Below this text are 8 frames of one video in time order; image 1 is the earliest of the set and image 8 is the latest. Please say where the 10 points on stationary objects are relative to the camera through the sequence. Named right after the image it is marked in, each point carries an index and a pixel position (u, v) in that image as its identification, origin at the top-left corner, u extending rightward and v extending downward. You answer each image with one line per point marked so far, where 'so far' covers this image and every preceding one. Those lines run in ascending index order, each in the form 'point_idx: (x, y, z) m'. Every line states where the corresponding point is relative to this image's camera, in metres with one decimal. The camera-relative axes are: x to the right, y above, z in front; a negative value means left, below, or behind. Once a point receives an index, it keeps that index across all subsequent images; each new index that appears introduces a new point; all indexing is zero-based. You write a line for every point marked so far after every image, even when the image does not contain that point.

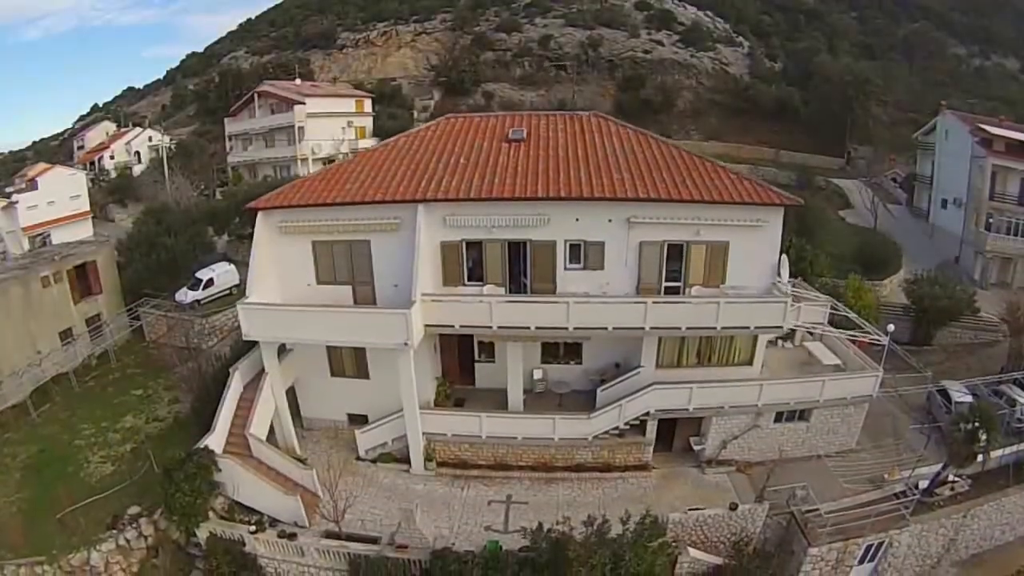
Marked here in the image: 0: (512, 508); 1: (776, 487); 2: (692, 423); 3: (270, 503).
0: (0.0, -5.4, +17.2) m
1: (+7.6, -5.7, +19.3) m
2: (+5.2, -3.6, +19.7) m
3: (-6.4, -5.6, +17.3) m
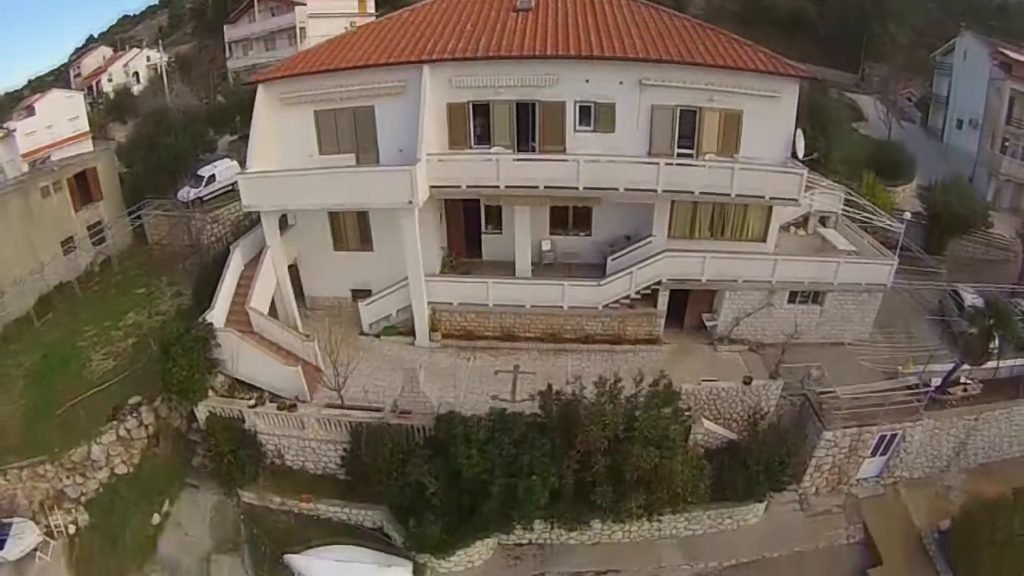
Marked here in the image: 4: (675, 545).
0: (+0.2, -2.1, +16.8) m
1: (+7.8, -2.2, +18.9) m
2: (+5.4, -0.2, +19.1) m
3: (-6.2, -2.3, +17.0) m
4: (+4.2, -6.5, +17.2) m
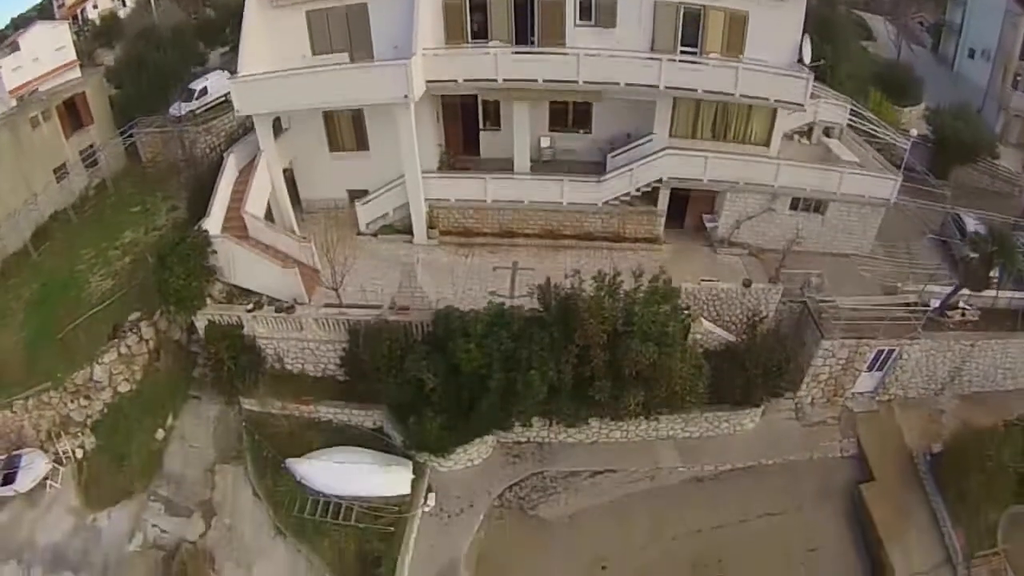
0: (+0.2, +0.4, +16.7) m
1: (+7.7, +0.4, +18.8) m
2: (+5.3, +2.5, +18.9) m
3: (-6.2, +0.2, +16.9) m
4: (+4.1, -3.9, +17.4) m
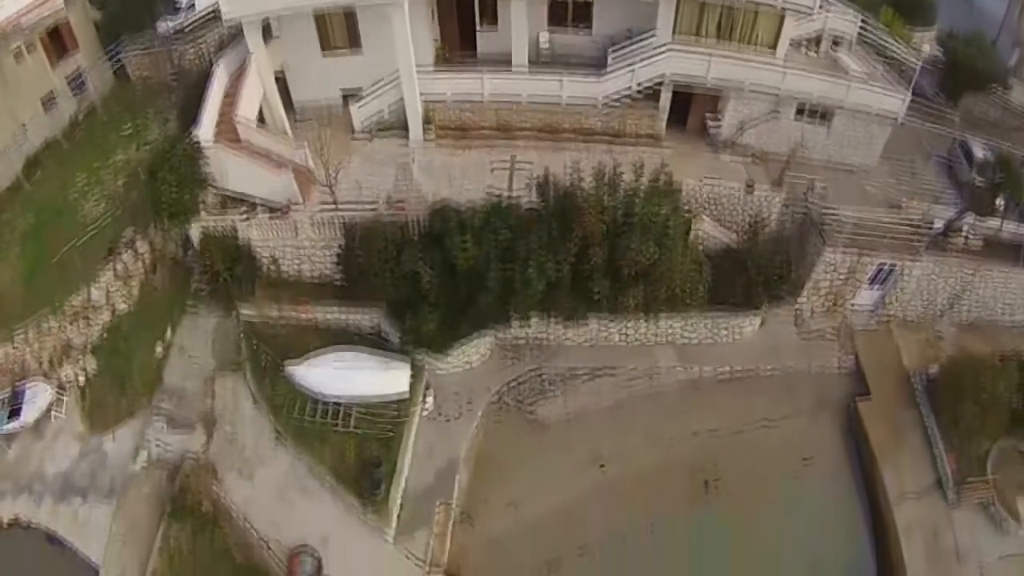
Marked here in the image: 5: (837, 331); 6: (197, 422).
0: (+0.1, +2.8, +16.4) m
1: (+7.7, +2.9, +18.5) m
2: (+5.3, +5.0, +18.5) m
3: (-6.3, +2.6, +16.6) m
4: (+4.1, -1.5, +17.4) m
5: (+9.0, -1.2, +18.6) m
6: (-7.8, -3.4, +16.9) m
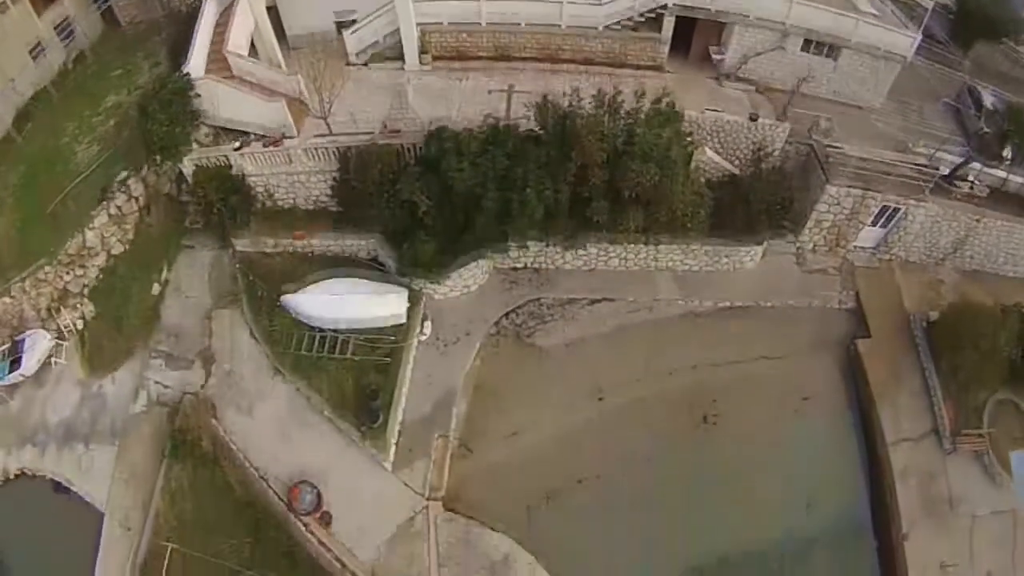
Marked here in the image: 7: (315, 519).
0: (+0.1, +4.4, +16.0) m
1: (+7.7, +4.6, +18.1) m
2: (+5.2, +6.6, +18.0) m
3: (-6.3, +4.2, +16.2) m
4: (+4.0, +0.1, +17.2) m
5: (+8.9, +0.5, +18.4) m
6: (-7.9, -1.8, +16.8) m
7: (-4.5, -5.3, +15.3) m
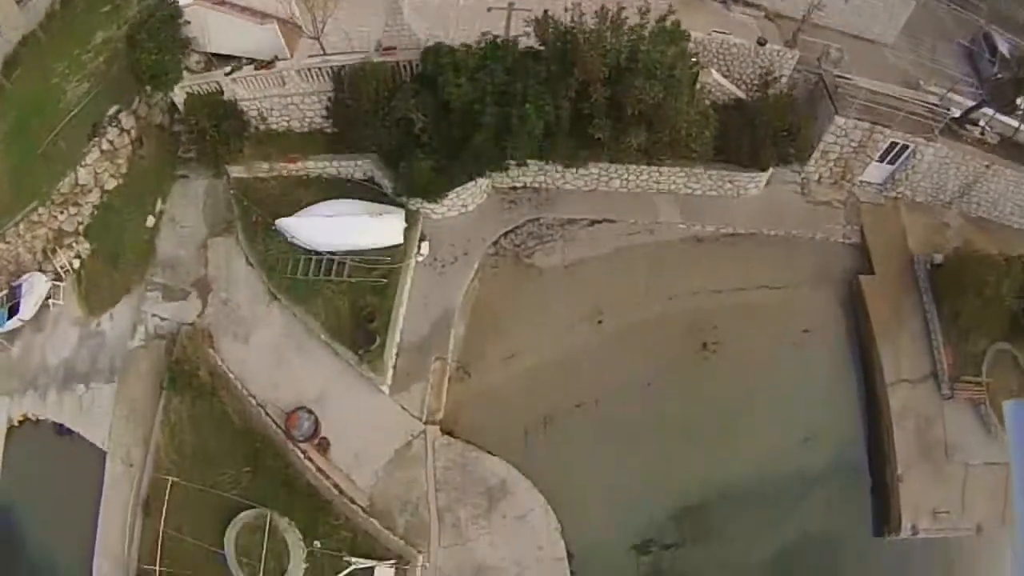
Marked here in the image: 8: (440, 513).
0: (+0.1, +6.1, +15.5) m
1: (+7.6, +6.4, +17.6) m
2: (+5.2, +8.4, +17.4) m
3: (-6.3, +5.9, +15.7) m
4: (+4.0, +1.9, +16.9) m
5: (+8.9, +2.3, +18.1) m
6: (-7.9, 0.0, +16.5) m
7: (-4.5, -3.5, +15.3) m
8: (-1.6, -5.0, +15.3) m
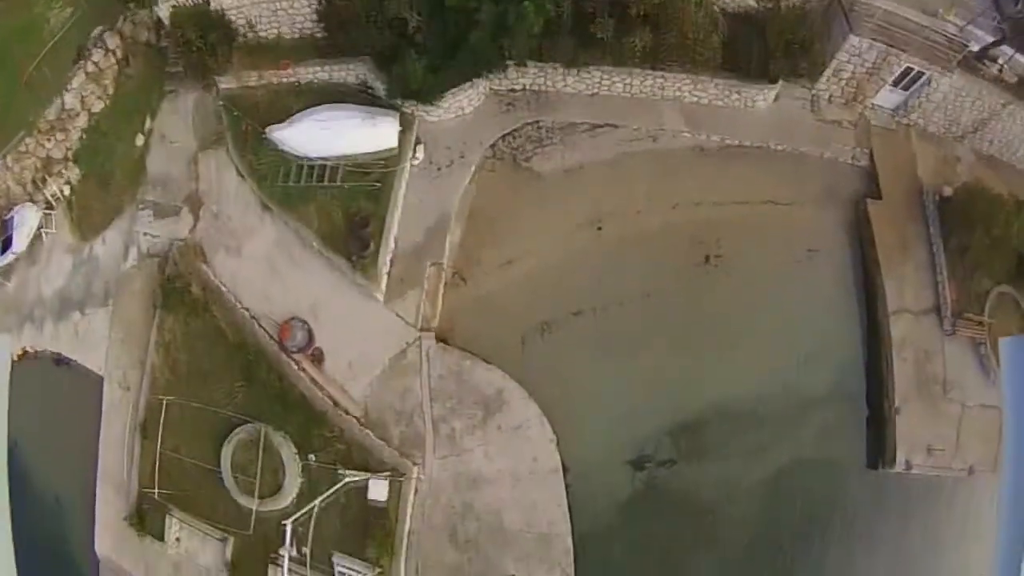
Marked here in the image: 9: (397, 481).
0: (+0.1, +8.1, +14.8) m
1: (+7.7, +8.4, +16.9) m
2: (+5.3, +10.5, +16.5) m
3: (-6.3, +8.0, +15.0) m
4: (+4.0, +3.9, +16.4) m
5: (+8.9, +4.4, +17.5) m
6: (-7.9, +2.1, +16.1) m
7: (-4.6, -1.5, +15.0) m
8: (-1.7, -3.0, +15.2) m
9: (-2.7, -4.2, +14.8) m
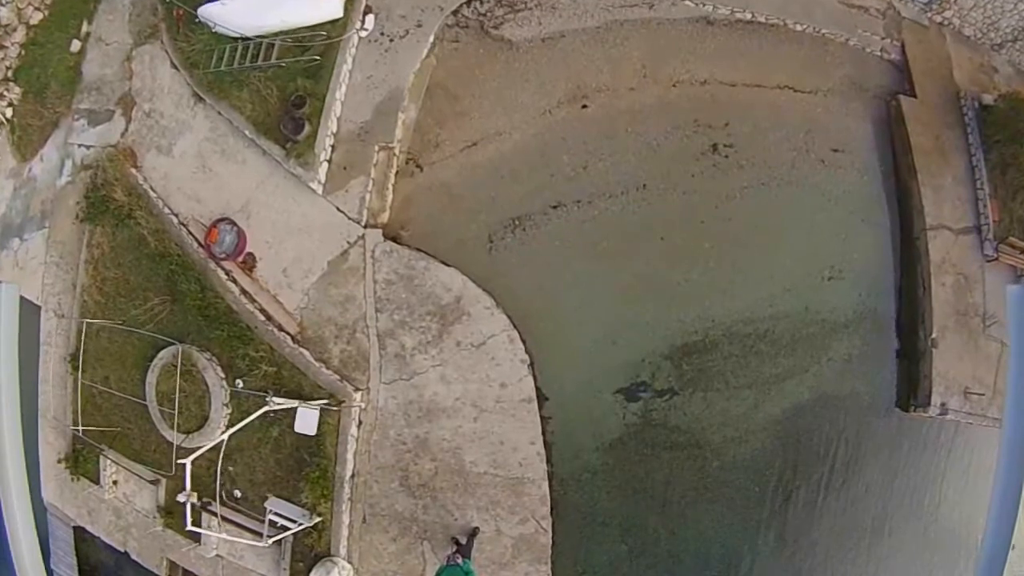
0: (-0.5, +10.0, +12.2) m
1: (+7.1, +10.4, +14.2) m
2: (+4.7, +12.4, +13.8) m
3: (-6.9, +9.9, +12.5) m
4: (+3.5, +5.9, +13.9) m
5: (+8.4, +6.3, +15.0) m
6: (-8.5, +4.0, +13.9) m
7: (-5.1, +0.4, +12.9) m
8: (-2.3, -1.1, +13.1) m
9: (-3.2, -2.3, +12.8) m
